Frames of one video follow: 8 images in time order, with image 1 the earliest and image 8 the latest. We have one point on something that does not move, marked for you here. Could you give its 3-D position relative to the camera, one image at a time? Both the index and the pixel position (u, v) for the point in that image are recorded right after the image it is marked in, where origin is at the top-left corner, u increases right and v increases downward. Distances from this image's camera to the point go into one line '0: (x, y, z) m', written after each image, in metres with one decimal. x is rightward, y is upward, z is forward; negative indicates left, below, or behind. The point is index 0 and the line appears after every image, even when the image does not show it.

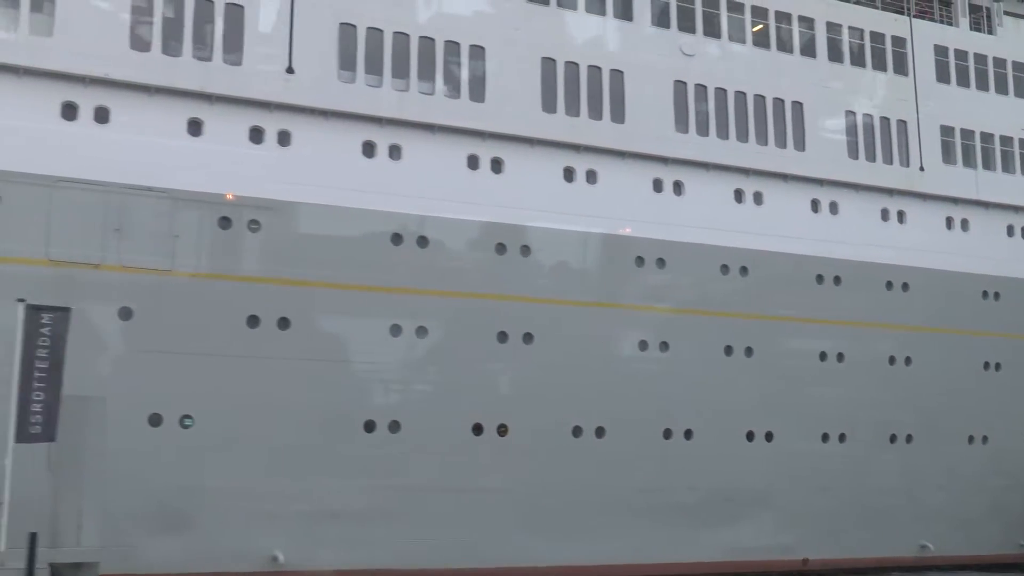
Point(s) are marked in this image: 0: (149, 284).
0: (-7.7, +0.1, +6.6) m
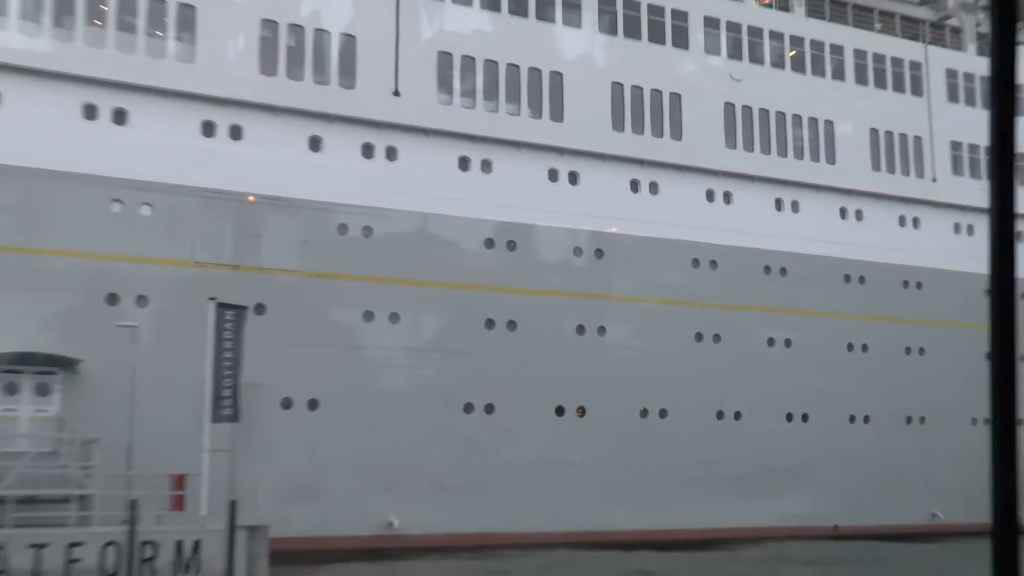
0: (-5.6, +0.2, +7.5) m
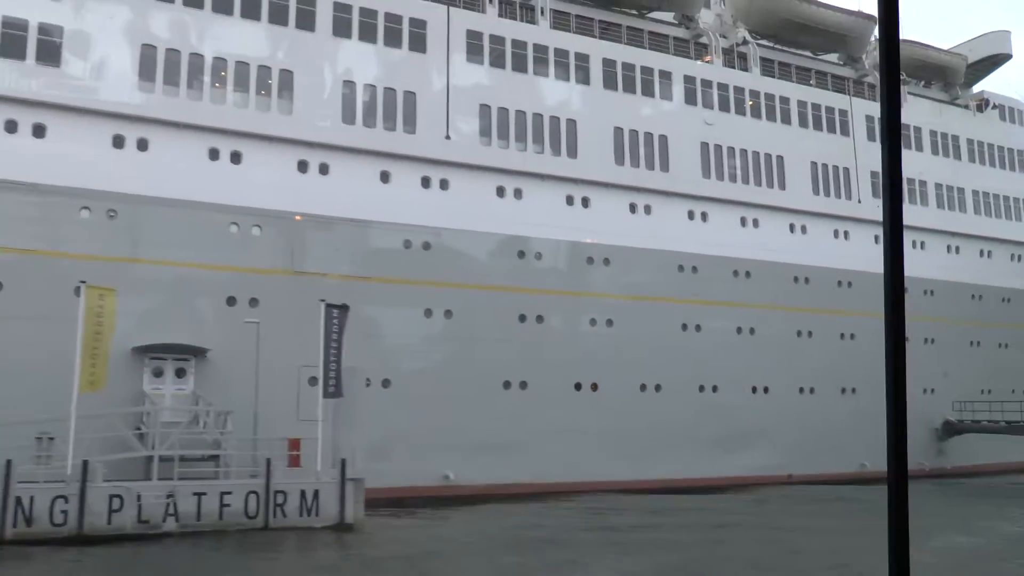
0: (-4.6, +0.1, +9.4) m
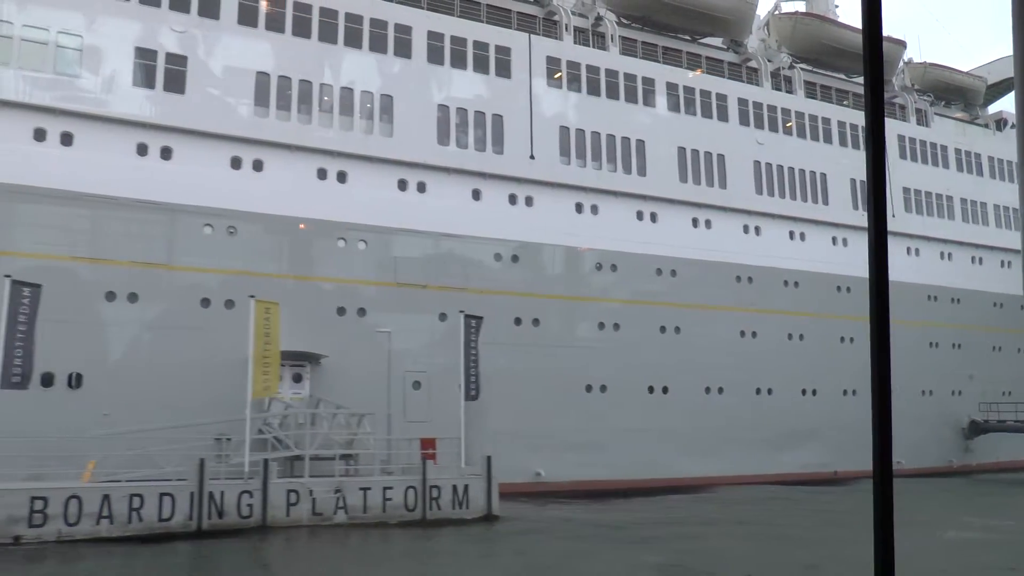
0: (-1.8, -0.3, +10.1) m
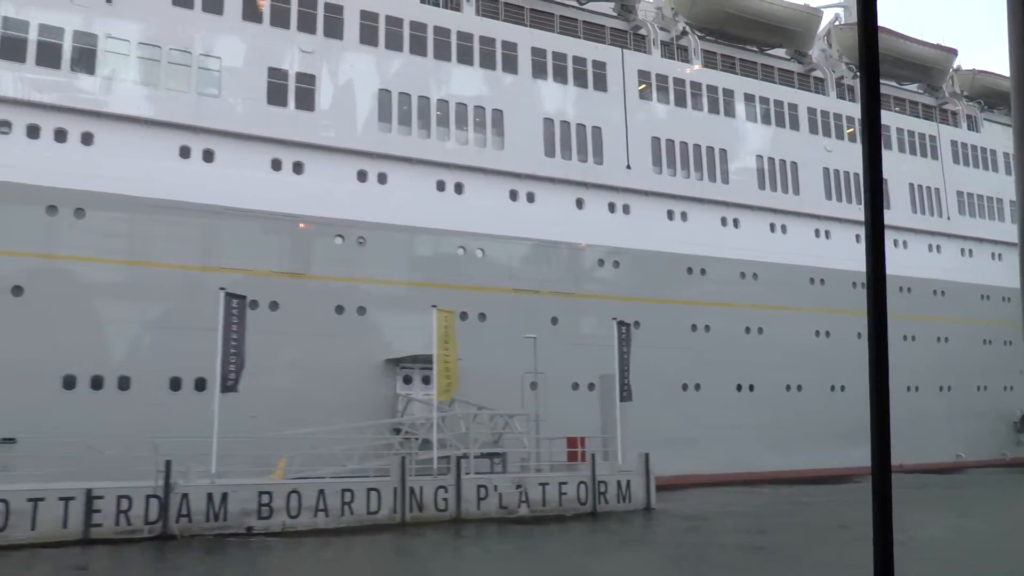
0: (+1.8, -0.5, +10.6) m
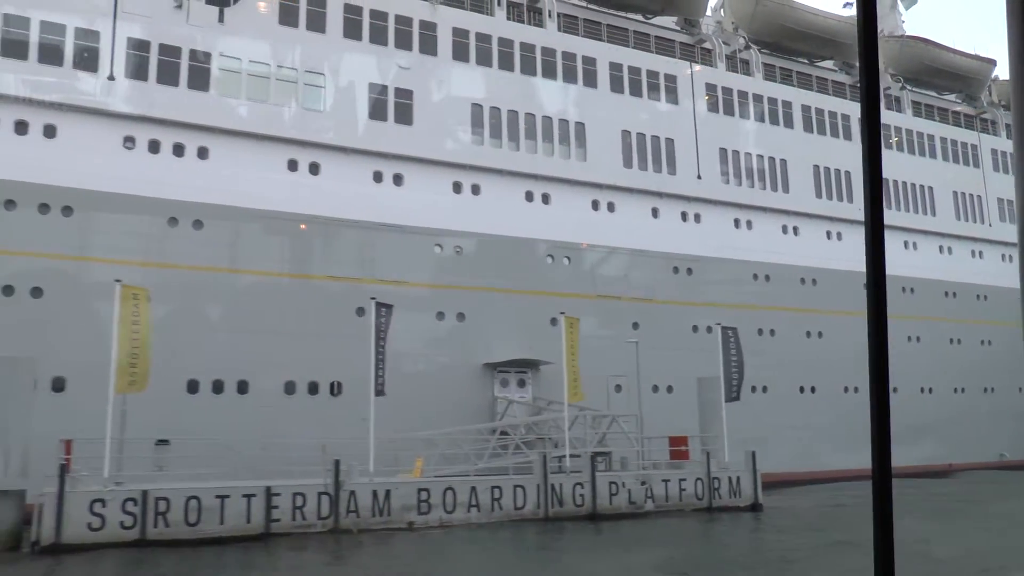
0: (+4.7, -0.7, +11.0) m
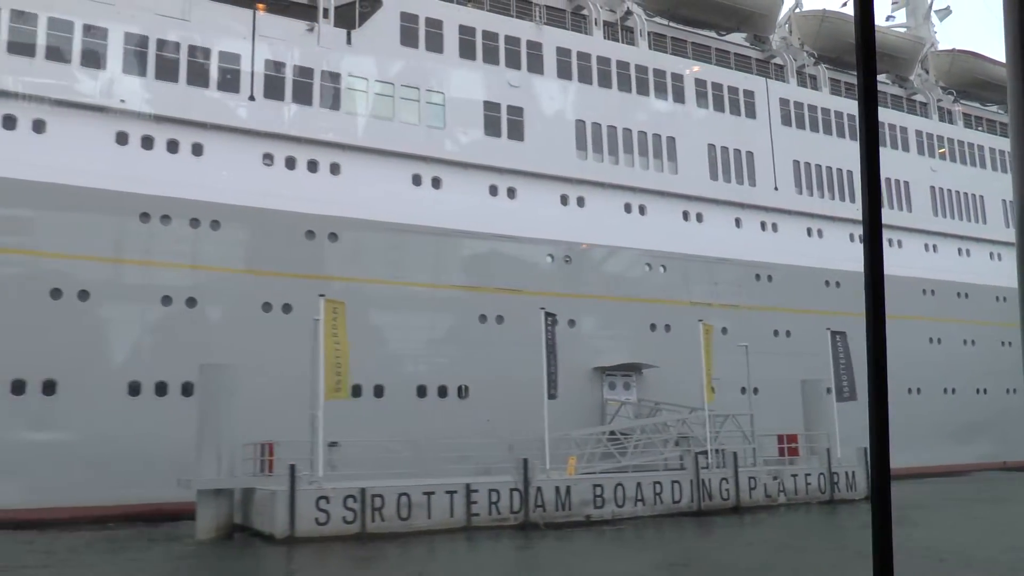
0: (+8.3, -0.9, +11.6) m
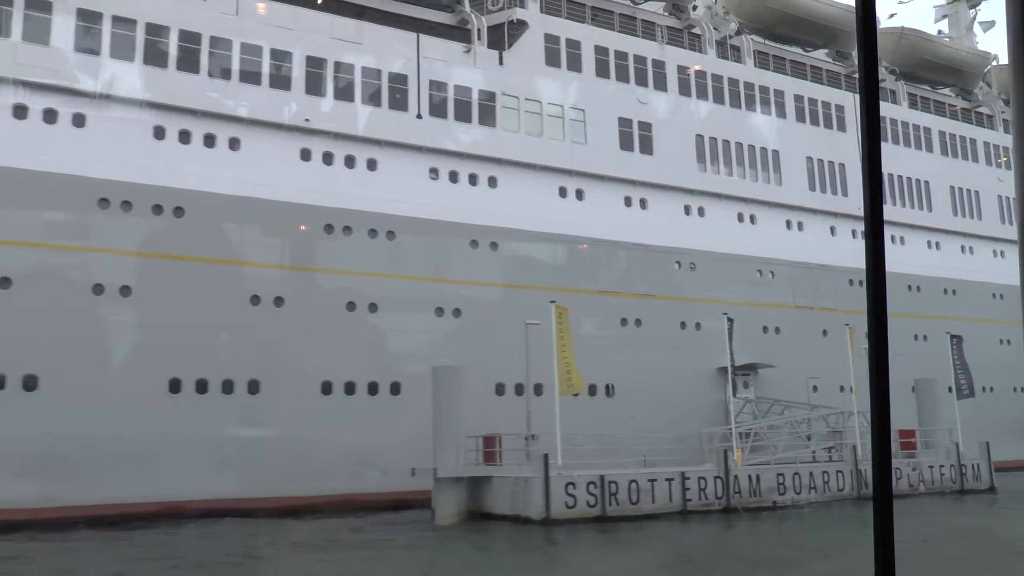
0: (+13.1, -1.1, +12.4) m
